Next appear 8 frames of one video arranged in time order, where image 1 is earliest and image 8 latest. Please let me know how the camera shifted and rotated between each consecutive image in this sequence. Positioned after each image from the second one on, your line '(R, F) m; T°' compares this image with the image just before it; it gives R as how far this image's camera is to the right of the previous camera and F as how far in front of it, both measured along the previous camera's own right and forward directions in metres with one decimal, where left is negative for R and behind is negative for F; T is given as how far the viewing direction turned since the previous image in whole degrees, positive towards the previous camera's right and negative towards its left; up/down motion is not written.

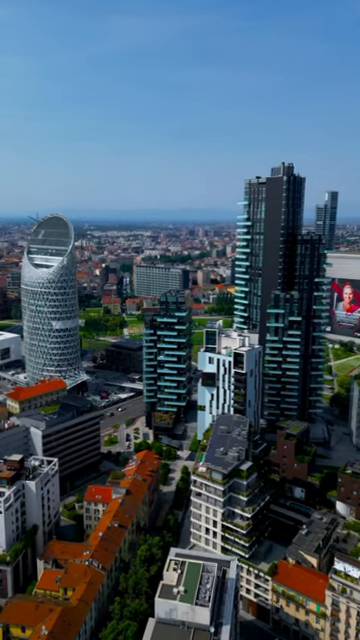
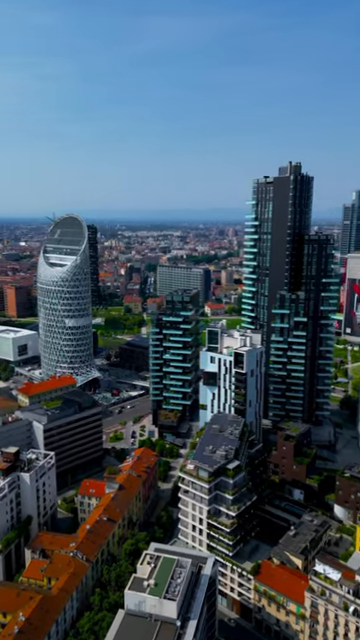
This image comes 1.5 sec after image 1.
(+6.1, -0.6) m; -4°
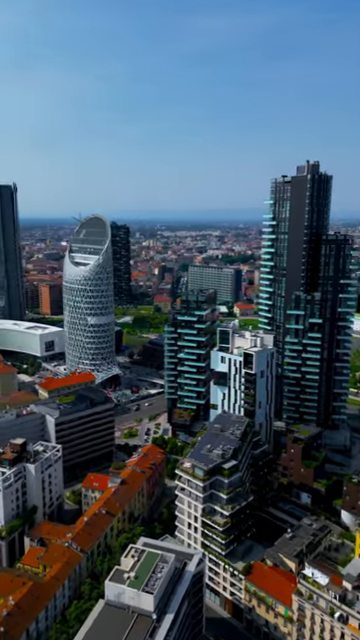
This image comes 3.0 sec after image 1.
(+6.0, -0.5) m; -5°
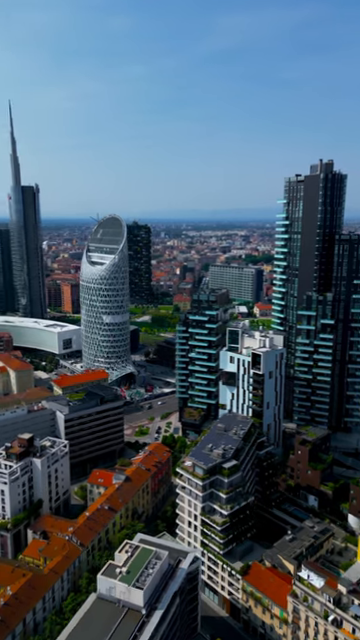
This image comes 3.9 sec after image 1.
(+3.5, -0.3) m; -3°
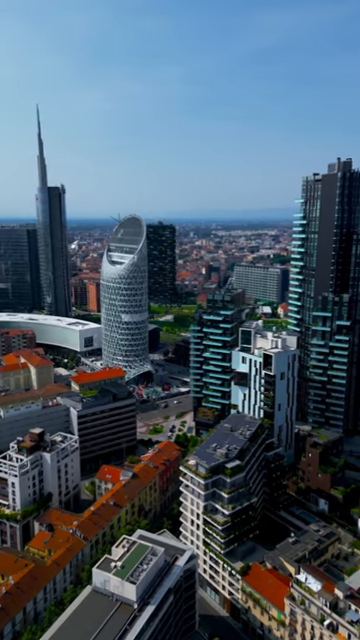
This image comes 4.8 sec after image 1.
(+3.6, -0.3) m; -4°
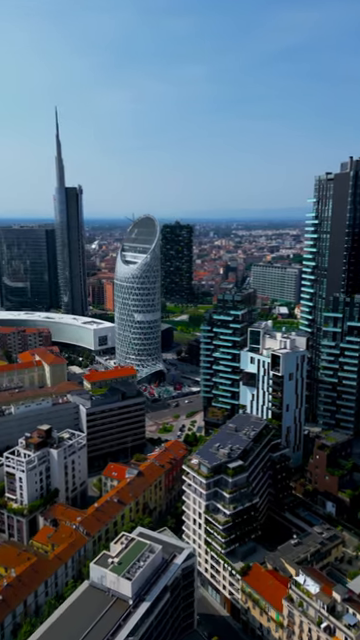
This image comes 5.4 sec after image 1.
(+2.4, -0.2) m; -3°
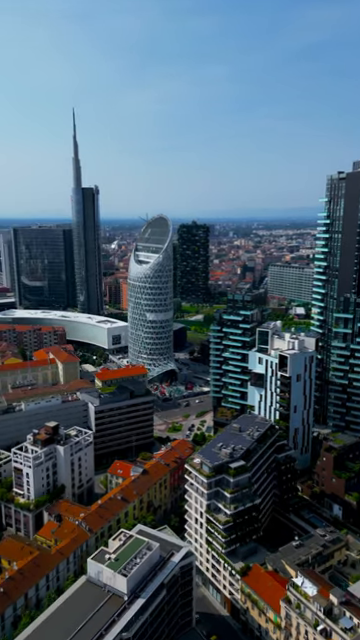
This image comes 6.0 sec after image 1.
(+2.4, -0.2) m; -3°
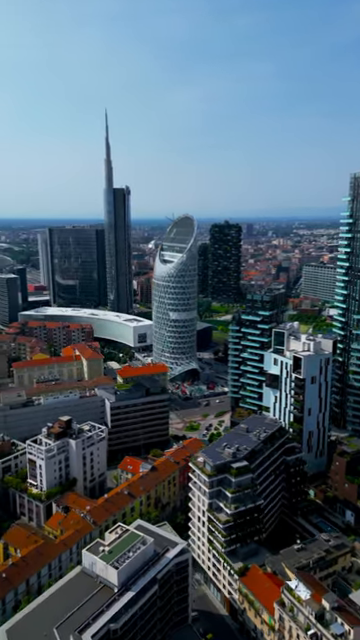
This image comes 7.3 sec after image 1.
(+4.8, -0.2) m; -5°
